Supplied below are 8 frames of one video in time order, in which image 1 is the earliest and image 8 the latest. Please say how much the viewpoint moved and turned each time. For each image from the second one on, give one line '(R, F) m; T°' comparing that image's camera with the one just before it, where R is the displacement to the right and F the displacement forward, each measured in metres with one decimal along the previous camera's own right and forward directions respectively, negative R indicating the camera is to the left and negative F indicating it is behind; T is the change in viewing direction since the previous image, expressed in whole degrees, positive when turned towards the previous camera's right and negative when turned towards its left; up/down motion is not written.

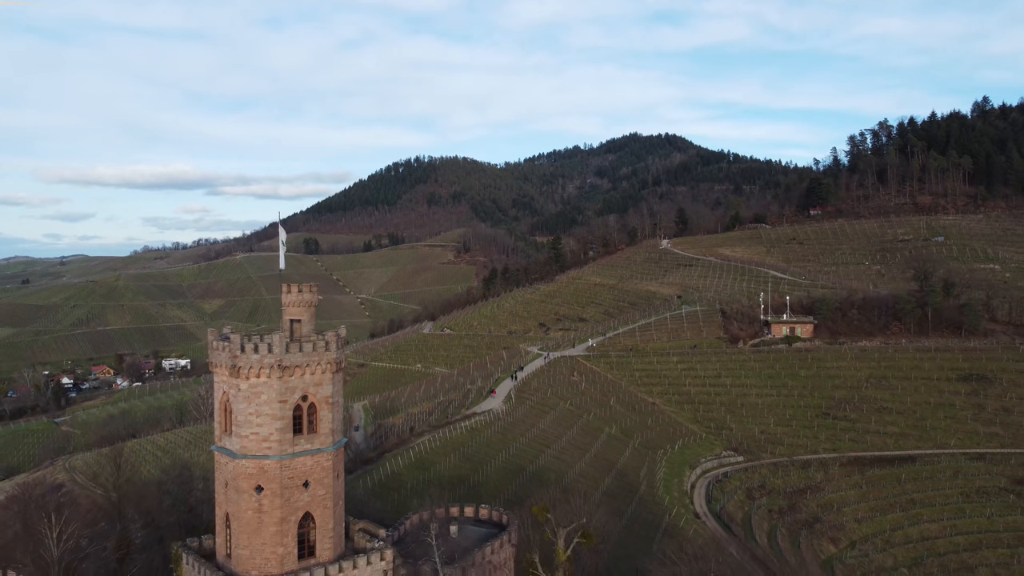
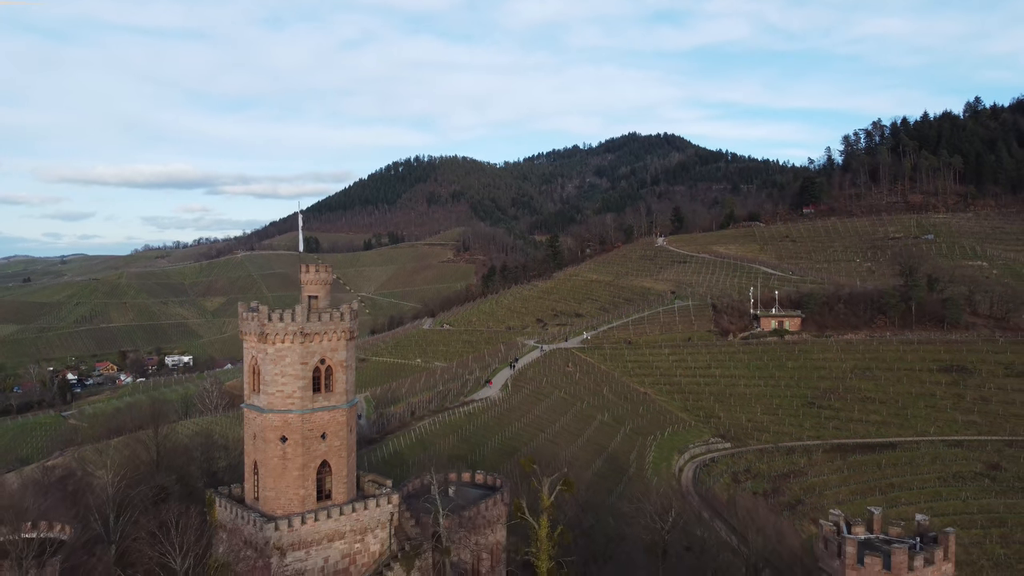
(+0.2, -2.6) m; 0°
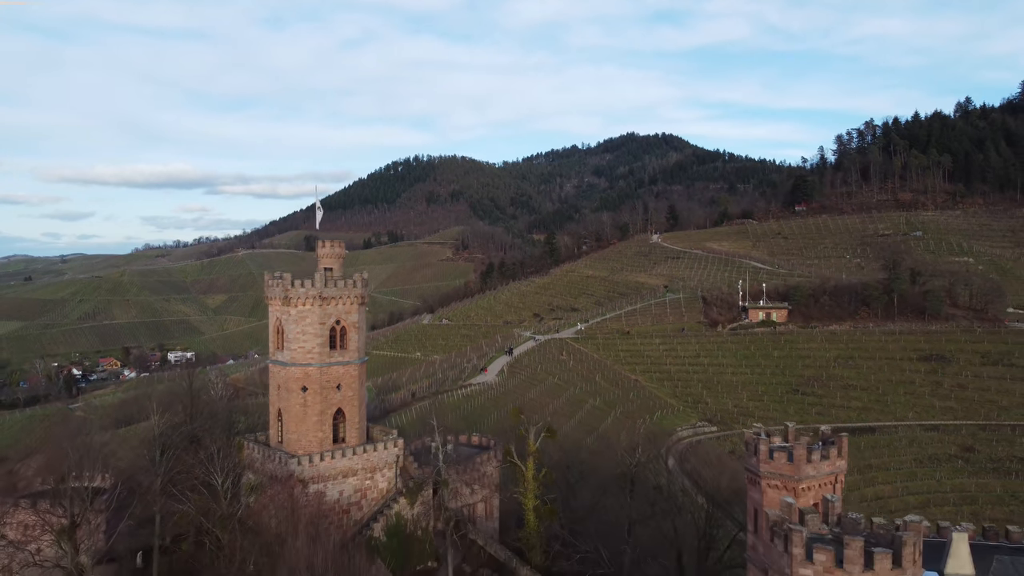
(+0.2, -3.0) m; 0°
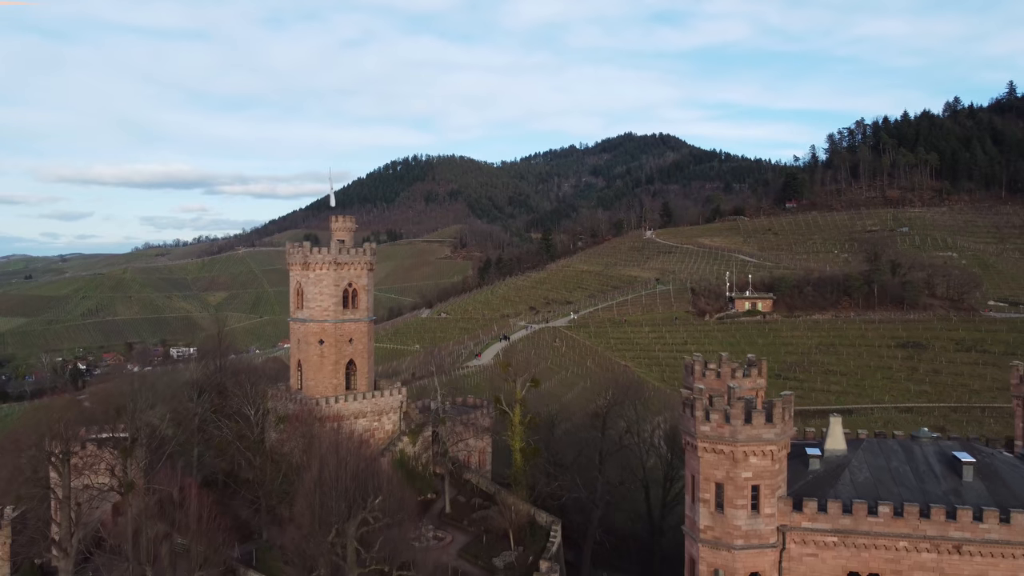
(+0.2, -3.4) m; 0°
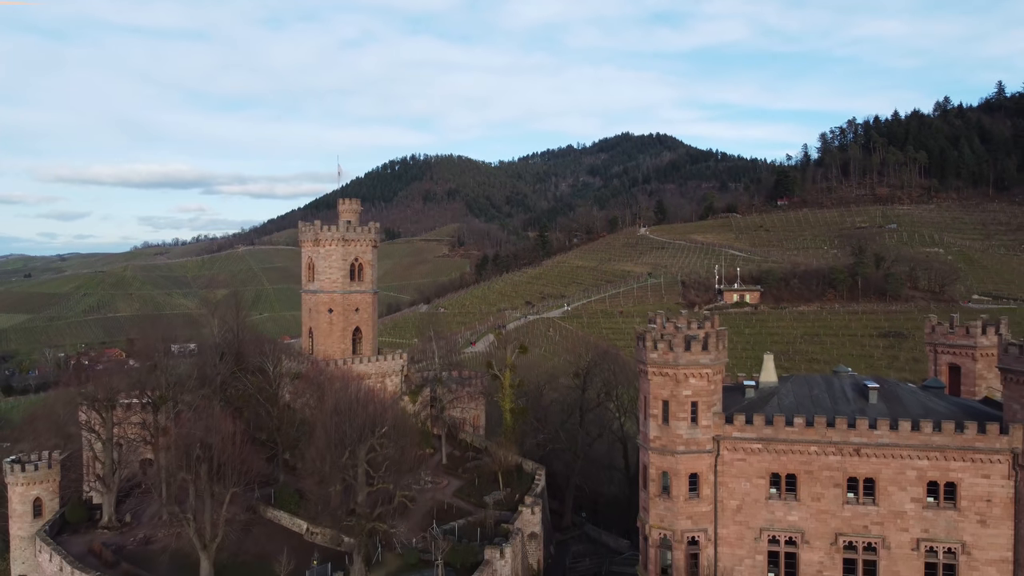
(+0.2, -2.8) m; 0°
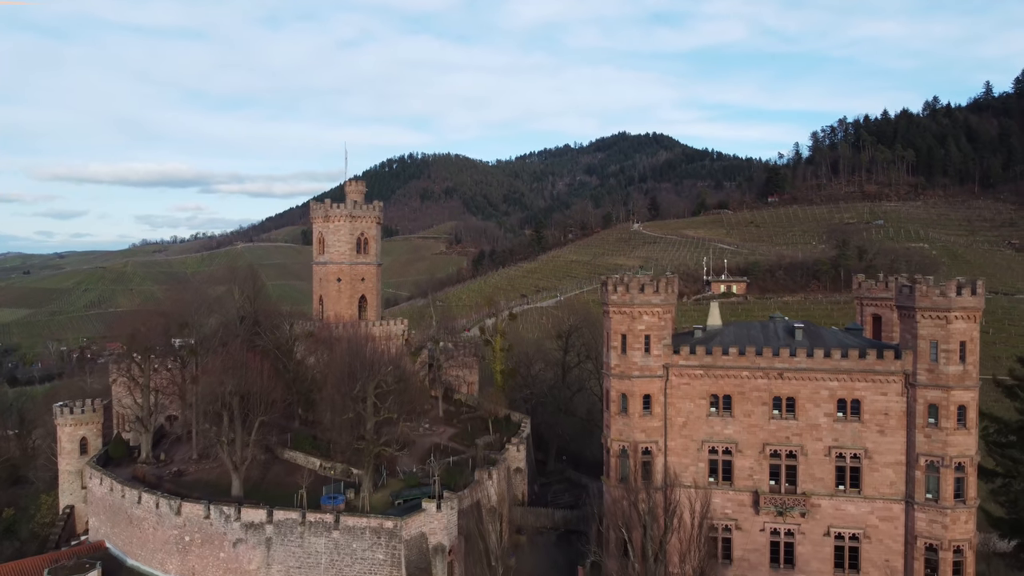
(+0.2, -3.2) m; 0°
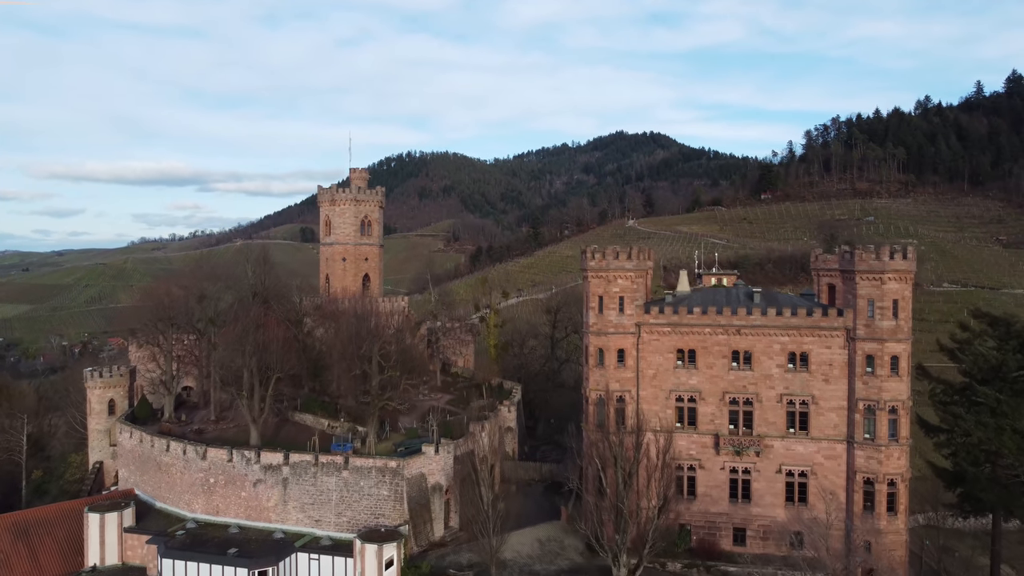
(+0.2, -2.4) m; 0°
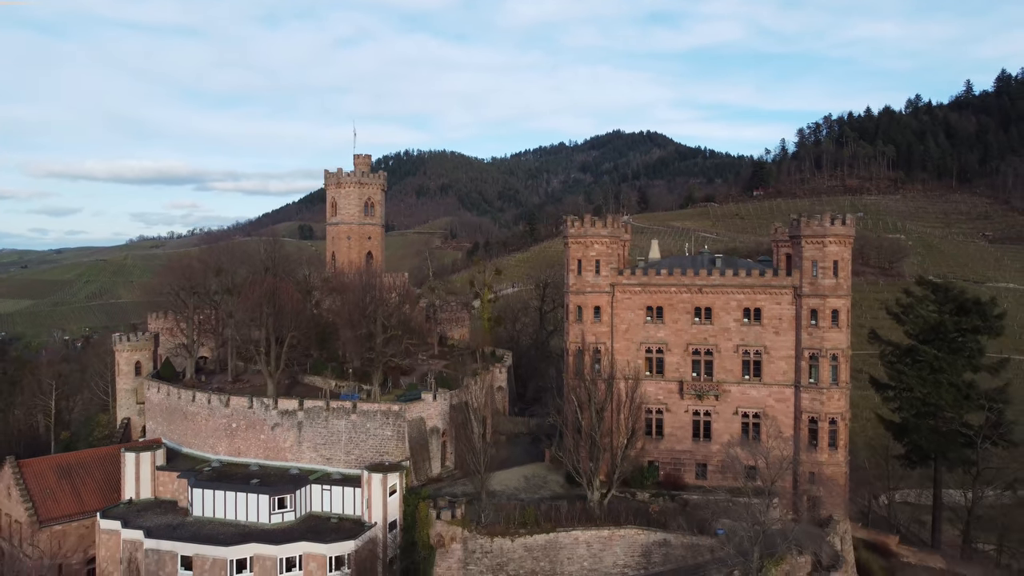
(+0.2, -2.8) m; 0°
